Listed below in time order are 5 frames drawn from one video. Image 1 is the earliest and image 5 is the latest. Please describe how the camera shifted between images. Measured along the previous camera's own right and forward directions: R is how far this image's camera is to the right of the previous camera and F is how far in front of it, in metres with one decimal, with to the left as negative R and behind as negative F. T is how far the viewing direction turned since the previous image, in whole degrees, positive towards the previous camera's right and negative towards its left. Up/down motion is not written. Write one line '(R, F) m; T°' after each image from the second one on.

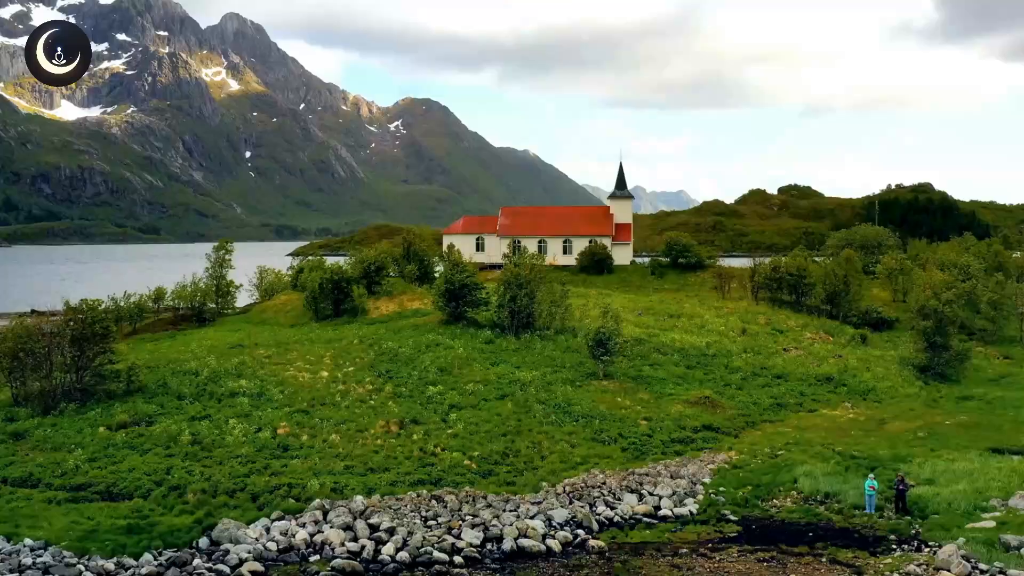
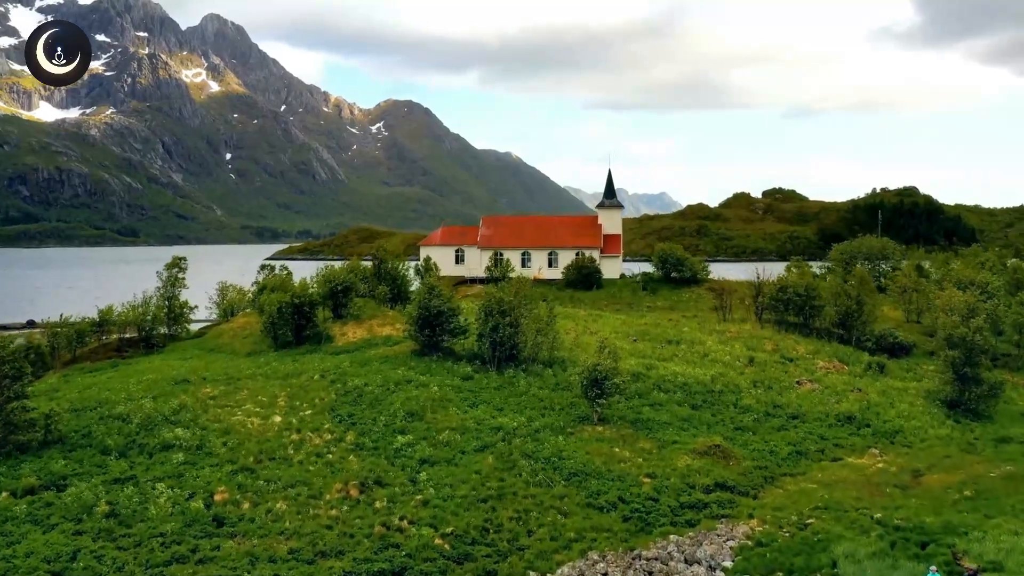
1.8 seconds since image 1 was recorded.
(+0.1, +5.7) m; +1°
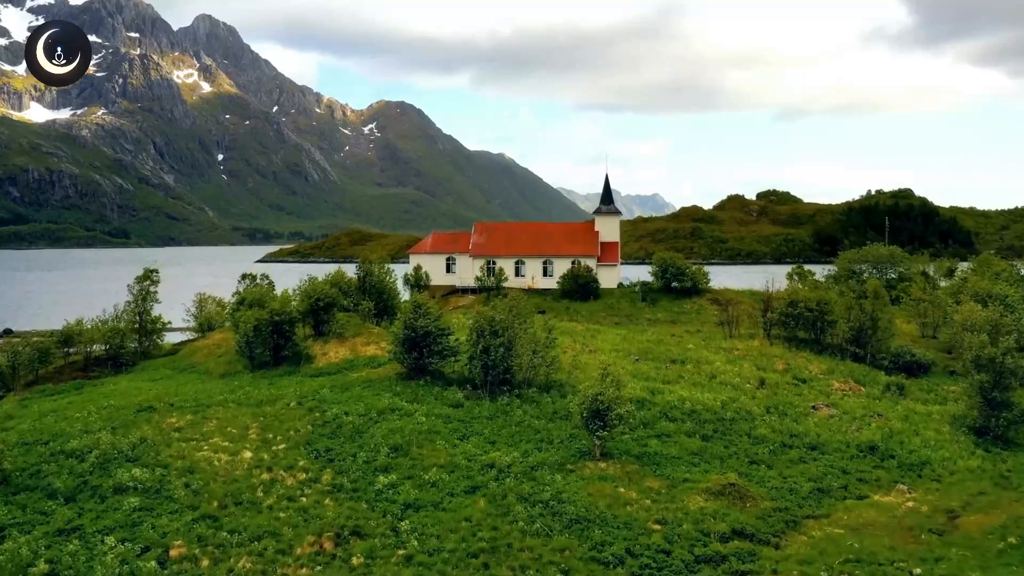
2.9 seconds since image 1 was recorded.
(0.0, +3.5) m; +1°
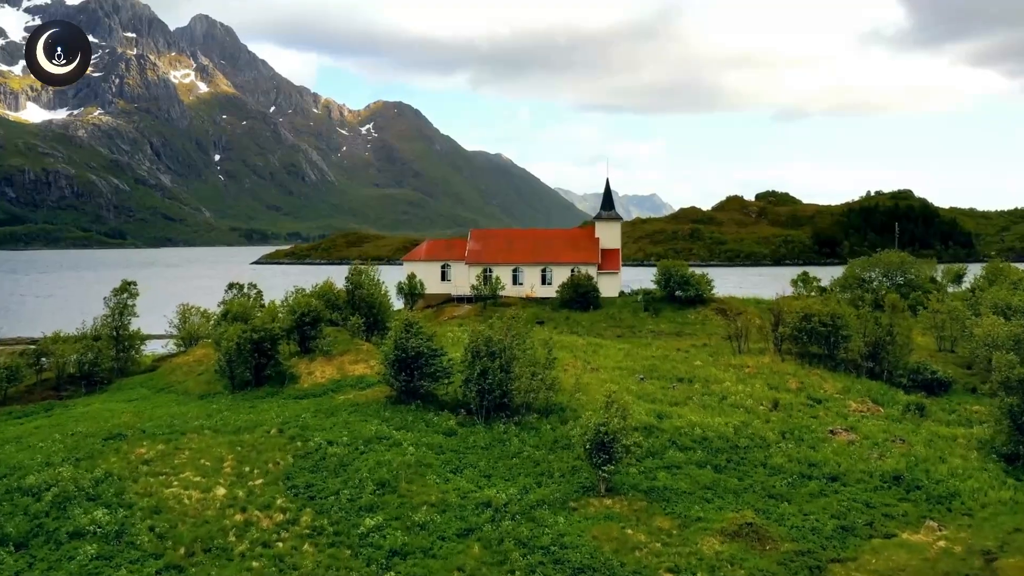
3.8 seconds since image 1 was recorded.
(0.0, +2.8) m; 0°
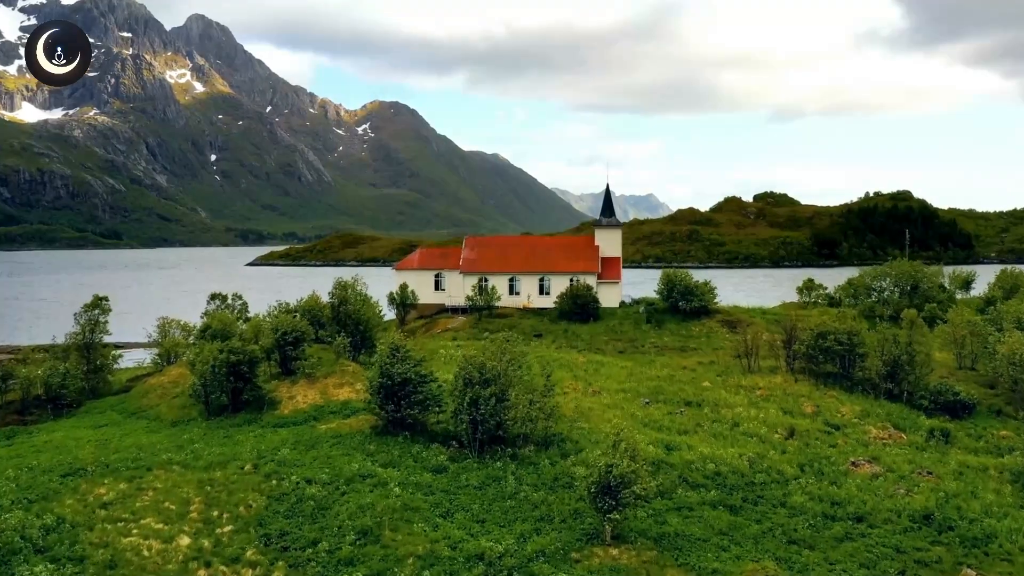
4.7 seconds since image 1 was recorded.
(+0.1, +3.1) m; 0°
